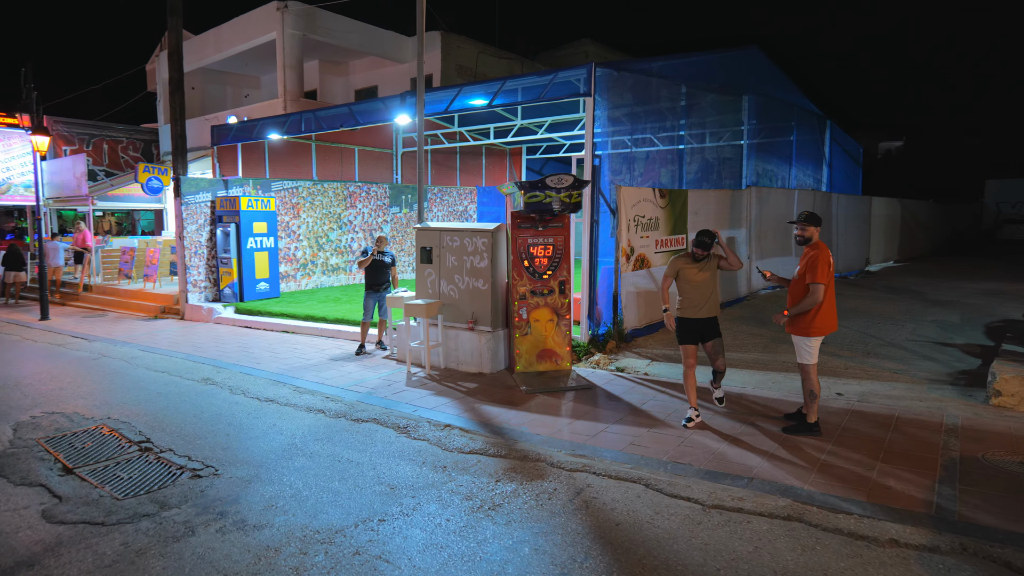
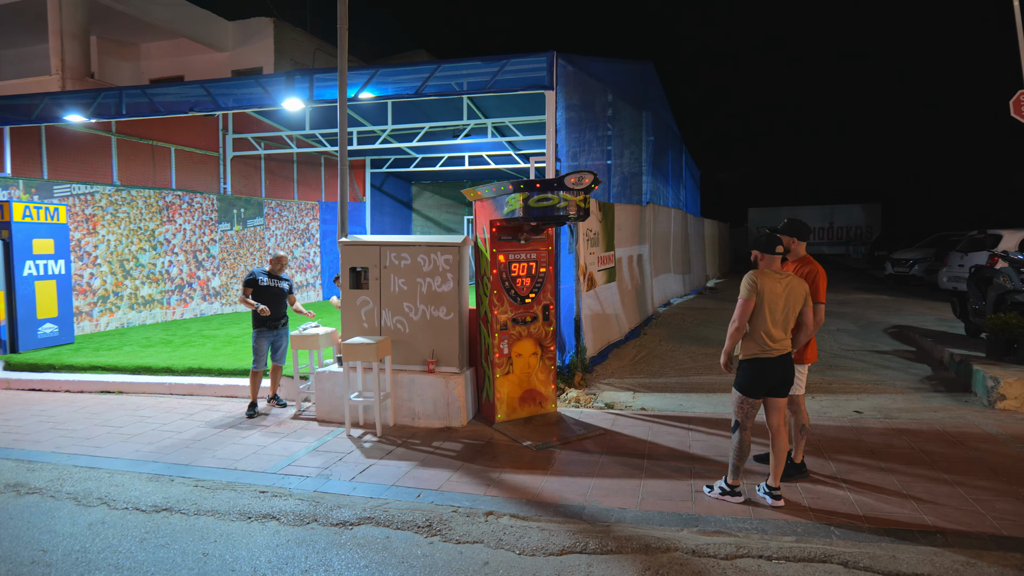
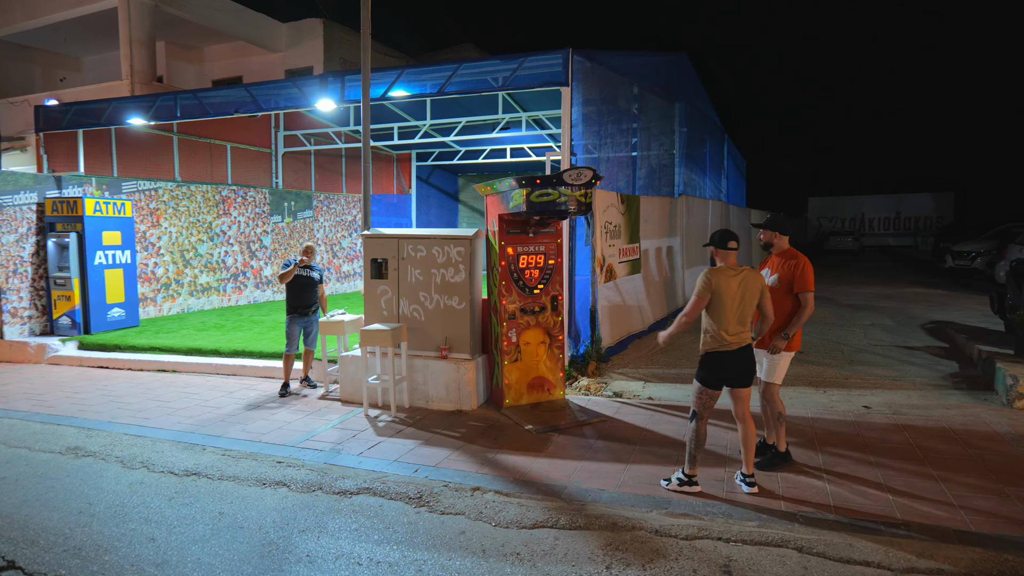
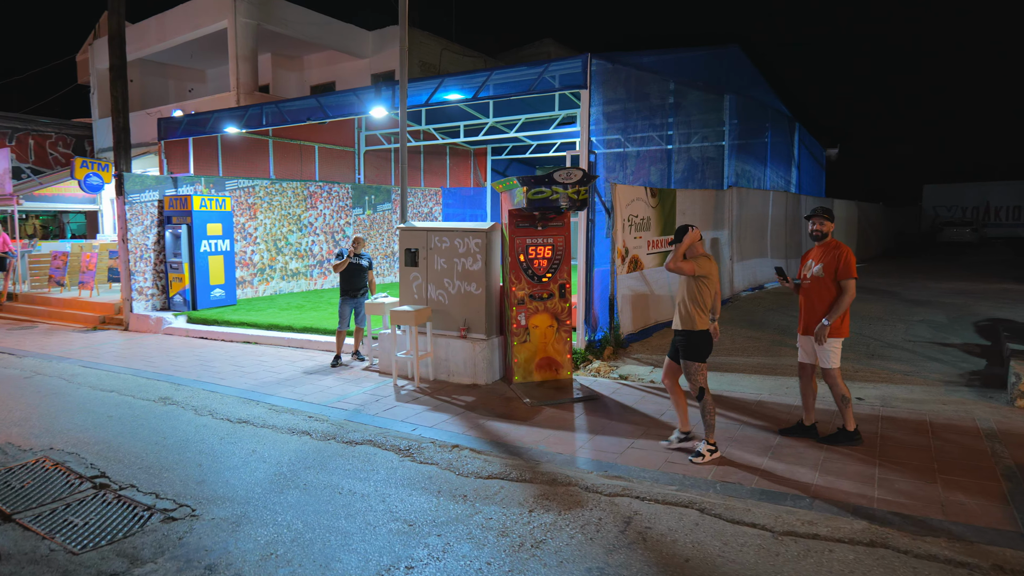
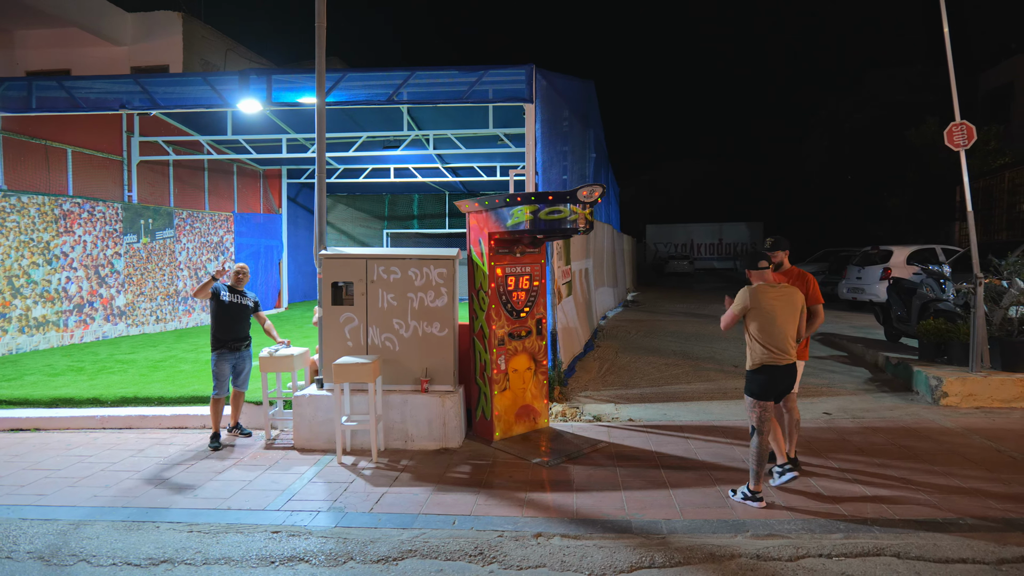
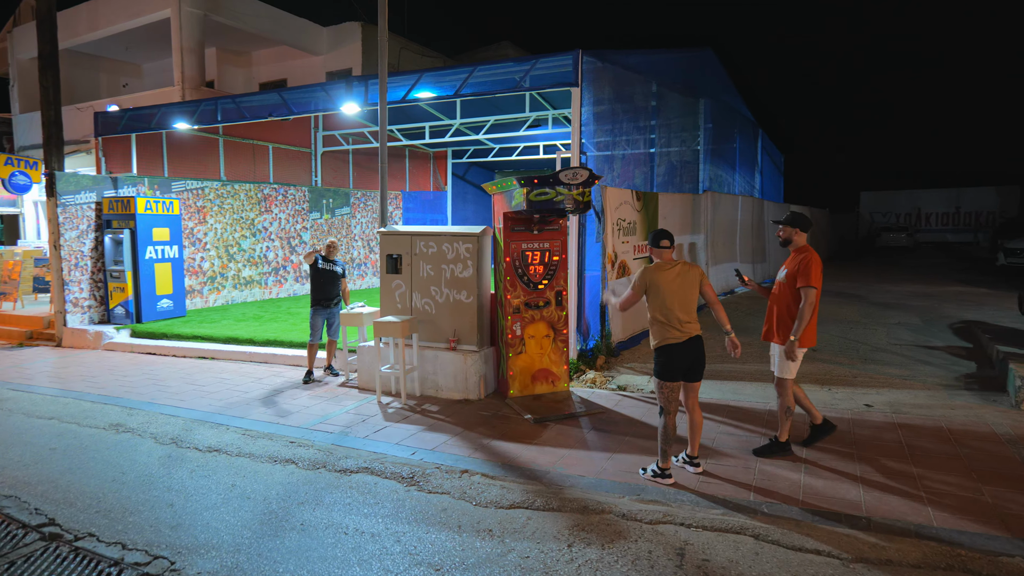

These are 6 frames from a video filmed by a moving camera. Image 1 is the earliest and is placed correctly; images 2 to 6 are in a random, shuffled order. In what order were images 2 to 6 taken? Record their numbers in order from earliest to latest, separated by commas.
4, 6, 3, 2, 5
